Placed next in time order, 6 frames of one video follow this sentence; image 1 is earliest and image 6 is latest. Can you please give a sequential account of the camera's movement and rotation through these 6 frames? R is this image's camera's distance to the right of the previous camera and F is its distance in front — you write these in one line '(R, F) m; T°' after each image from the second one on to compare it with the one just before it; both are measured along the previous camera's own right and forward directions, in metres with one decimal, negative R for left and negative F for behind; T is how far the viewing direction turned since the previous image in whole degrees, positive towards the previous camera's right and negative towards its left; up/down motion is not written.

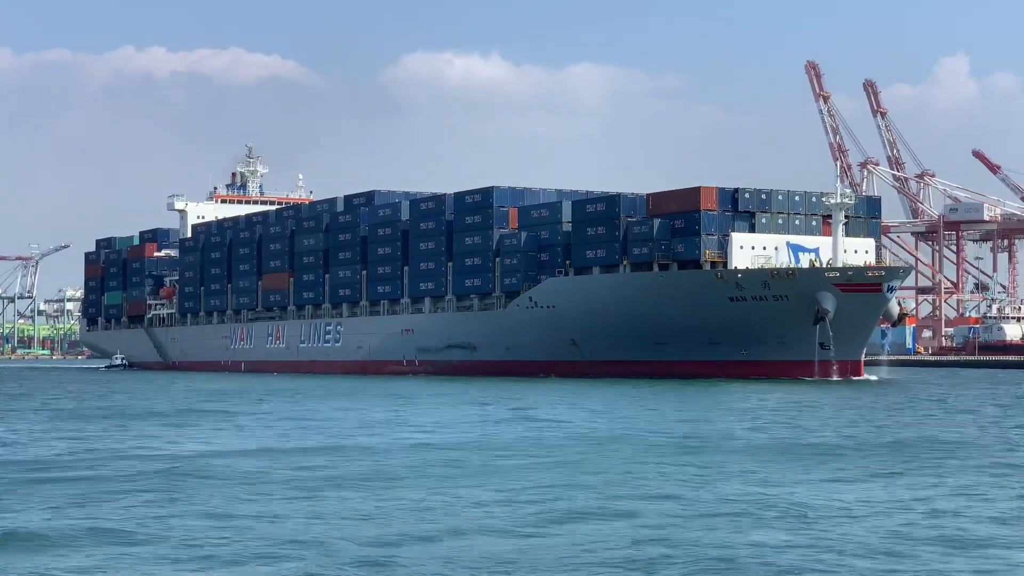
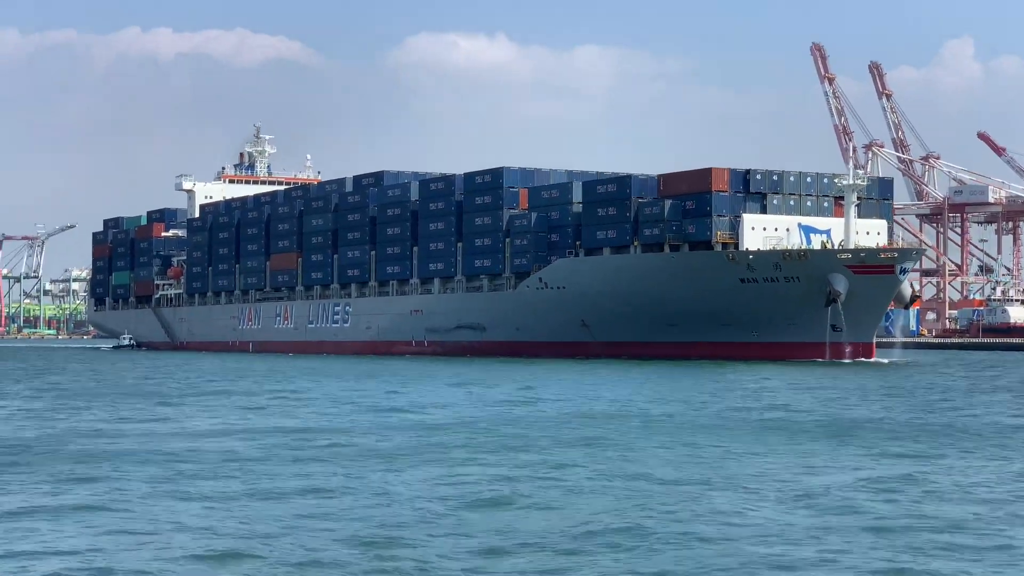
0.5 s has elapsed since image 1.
(-0.2, +0.1) m; 0°
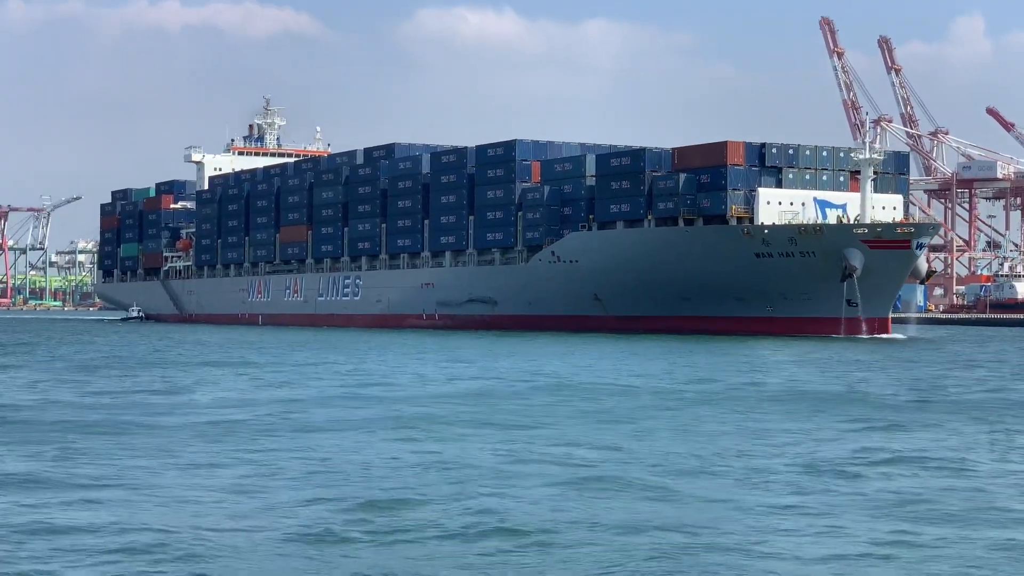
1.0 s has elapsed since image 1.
(-0.2, +0.2) m; 0°
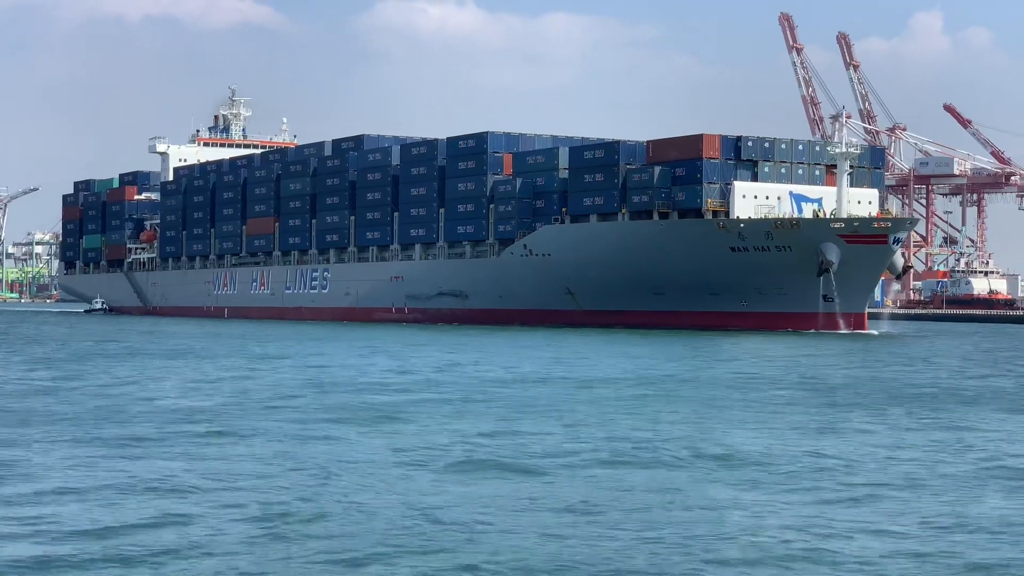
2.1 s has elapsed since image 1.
(-0.2, +0.5) m; +2°
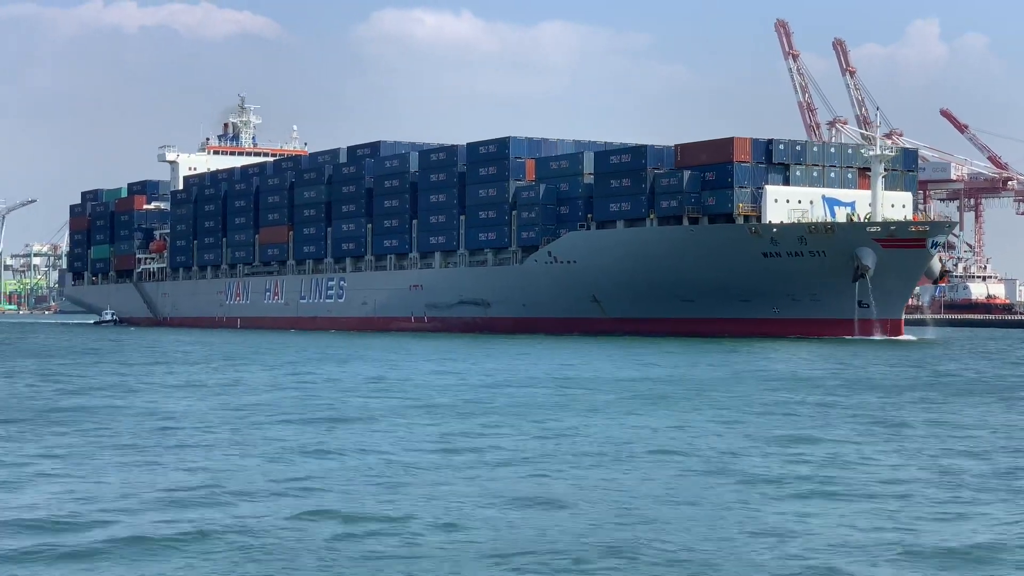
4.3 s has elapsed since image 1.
(-0.8, +0.7) m; 0°
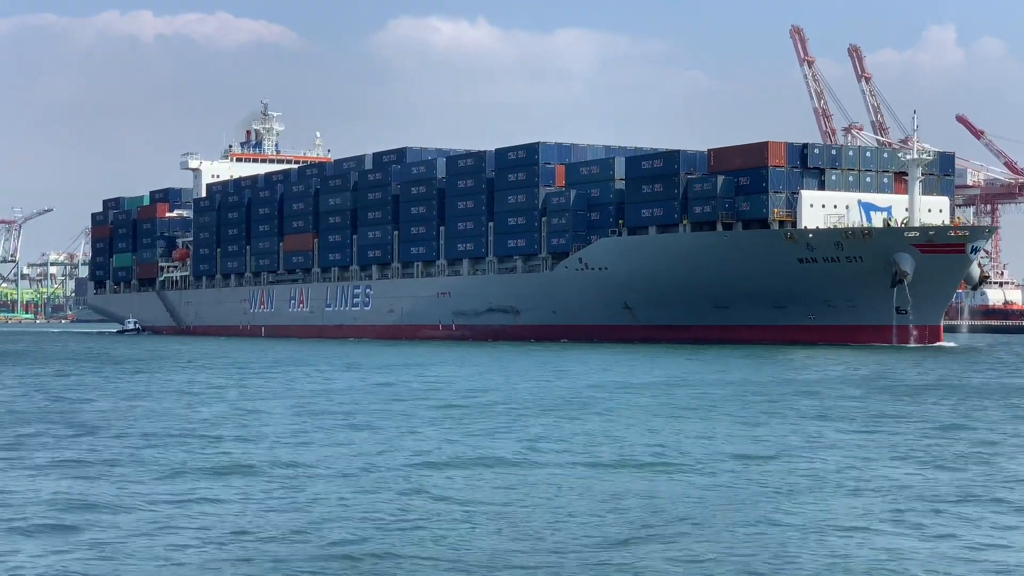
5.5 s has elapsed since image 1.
(-0.5, +0.3) m; -1°
